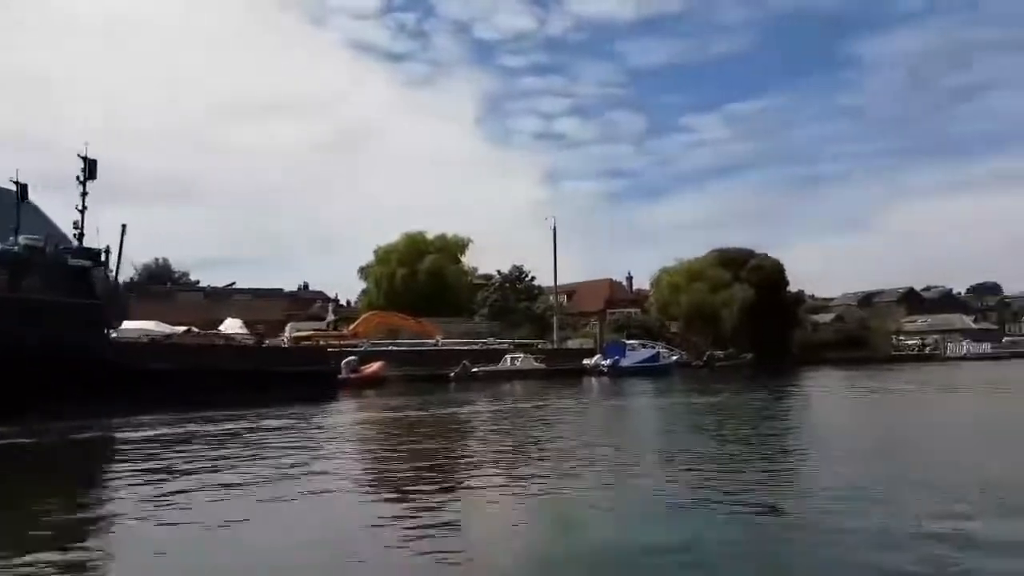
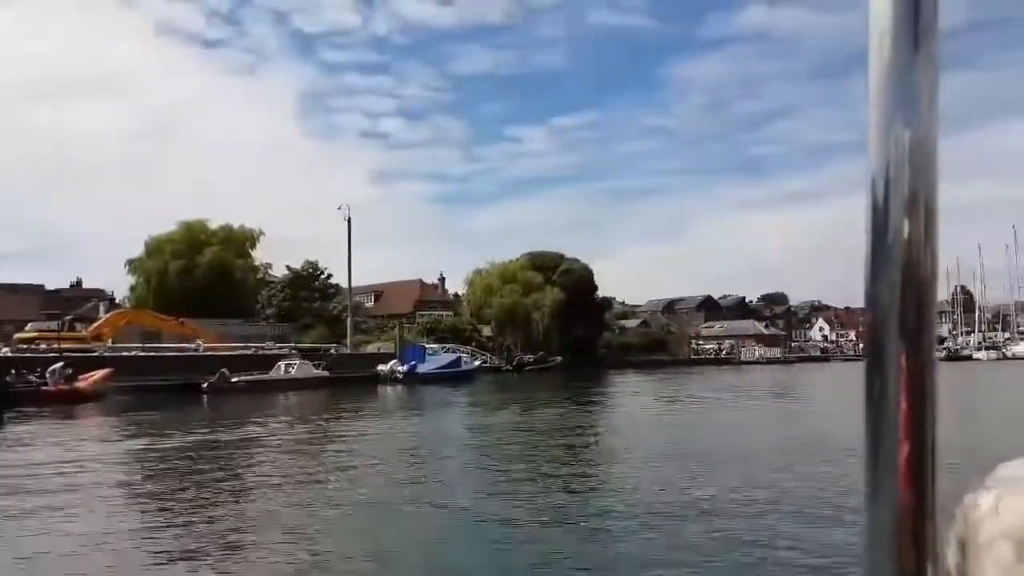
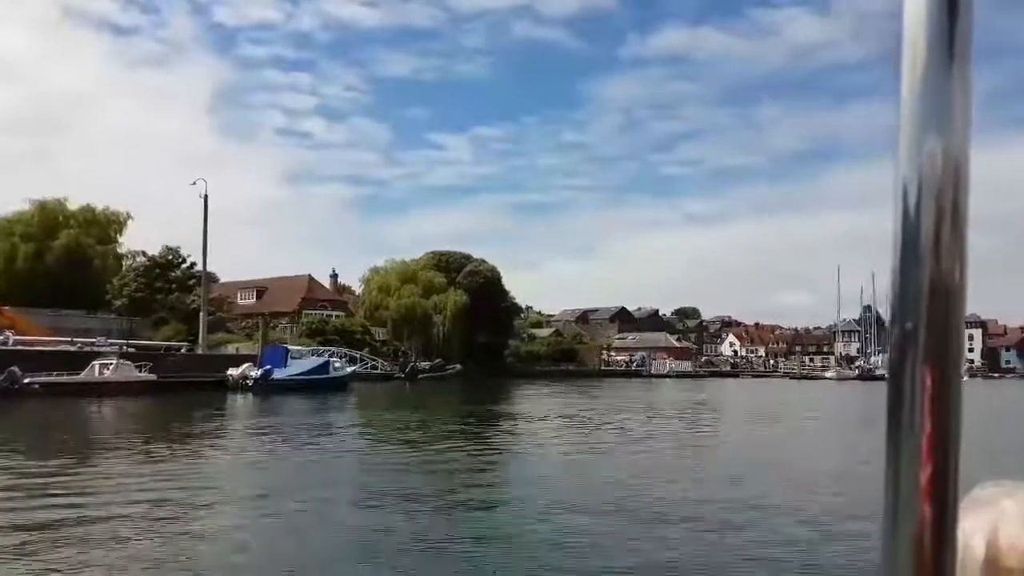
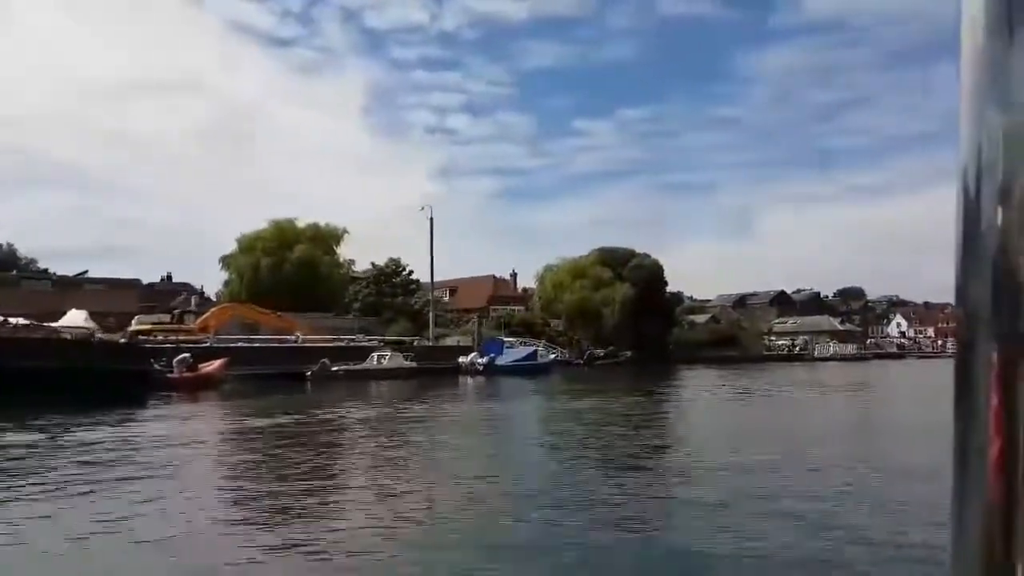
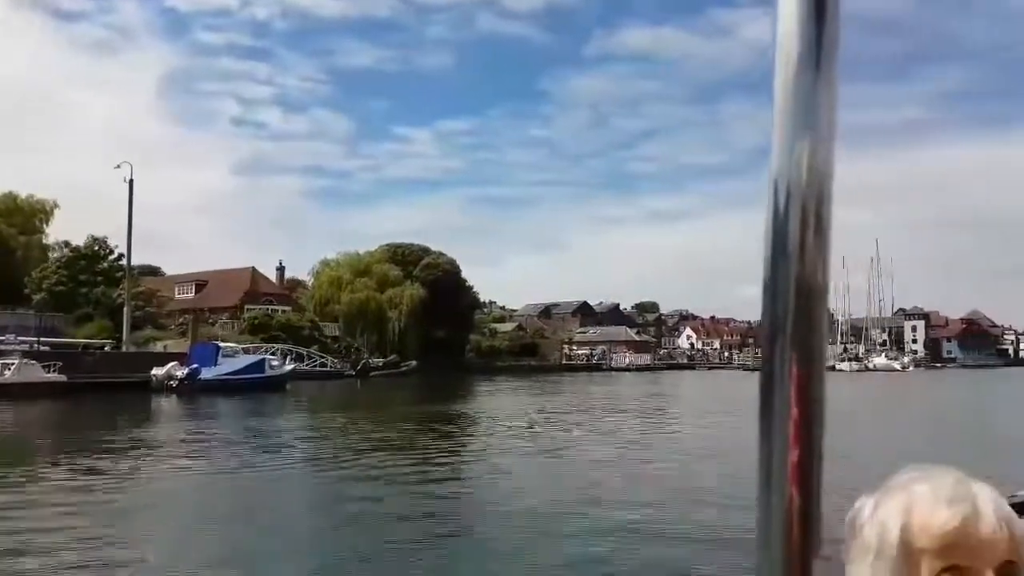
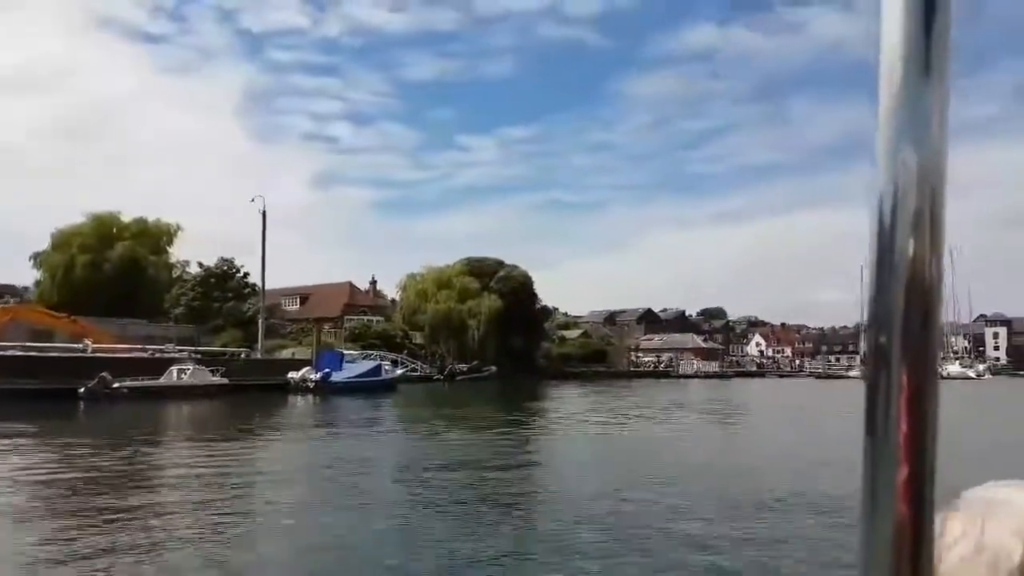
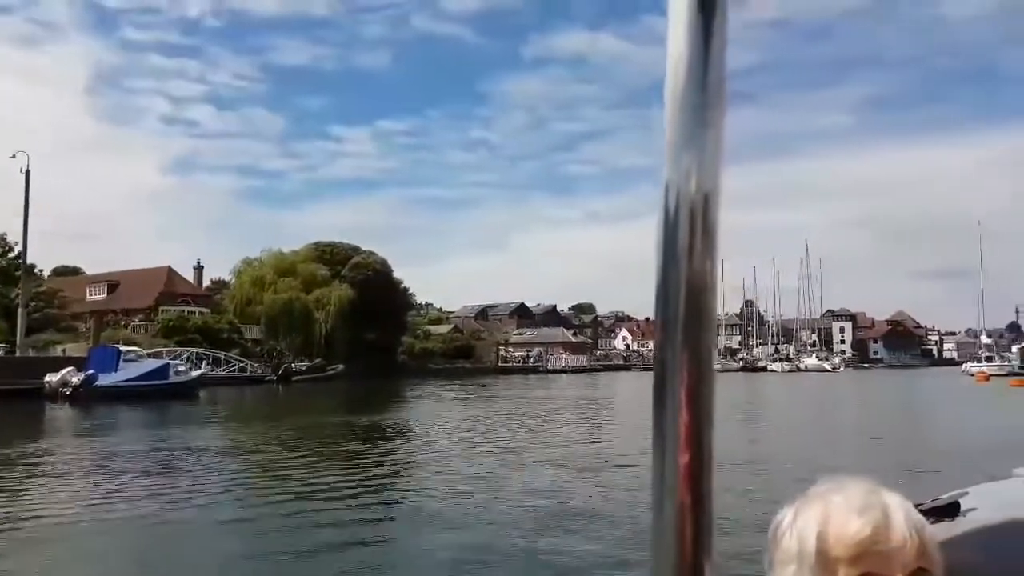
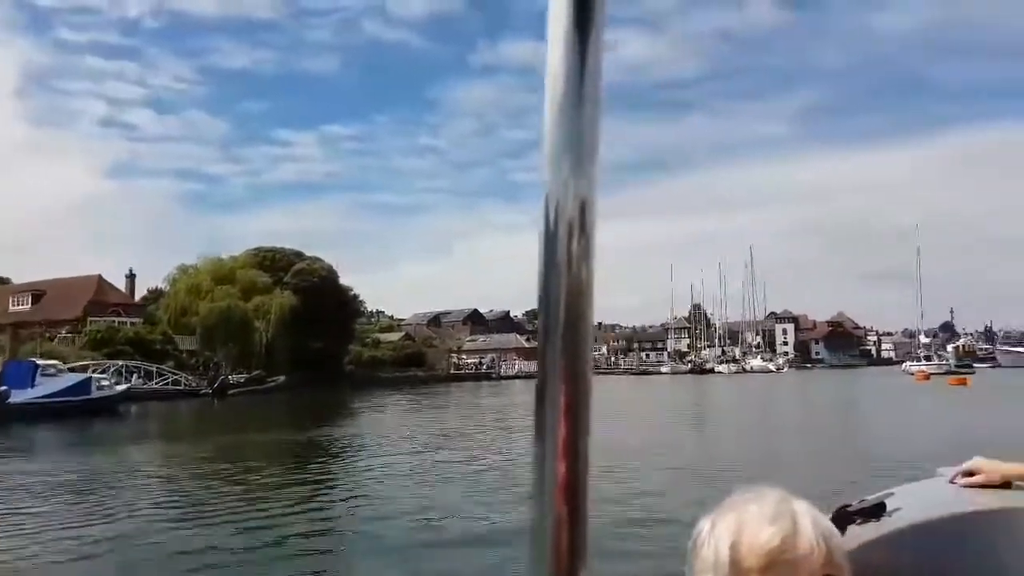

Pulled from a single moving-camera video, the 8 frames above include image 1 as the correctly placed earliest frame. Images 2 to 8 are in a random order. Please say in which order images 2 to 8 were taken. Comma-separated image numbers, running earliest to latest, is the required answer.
4, 2, 6, 3, 5, 7, 8
